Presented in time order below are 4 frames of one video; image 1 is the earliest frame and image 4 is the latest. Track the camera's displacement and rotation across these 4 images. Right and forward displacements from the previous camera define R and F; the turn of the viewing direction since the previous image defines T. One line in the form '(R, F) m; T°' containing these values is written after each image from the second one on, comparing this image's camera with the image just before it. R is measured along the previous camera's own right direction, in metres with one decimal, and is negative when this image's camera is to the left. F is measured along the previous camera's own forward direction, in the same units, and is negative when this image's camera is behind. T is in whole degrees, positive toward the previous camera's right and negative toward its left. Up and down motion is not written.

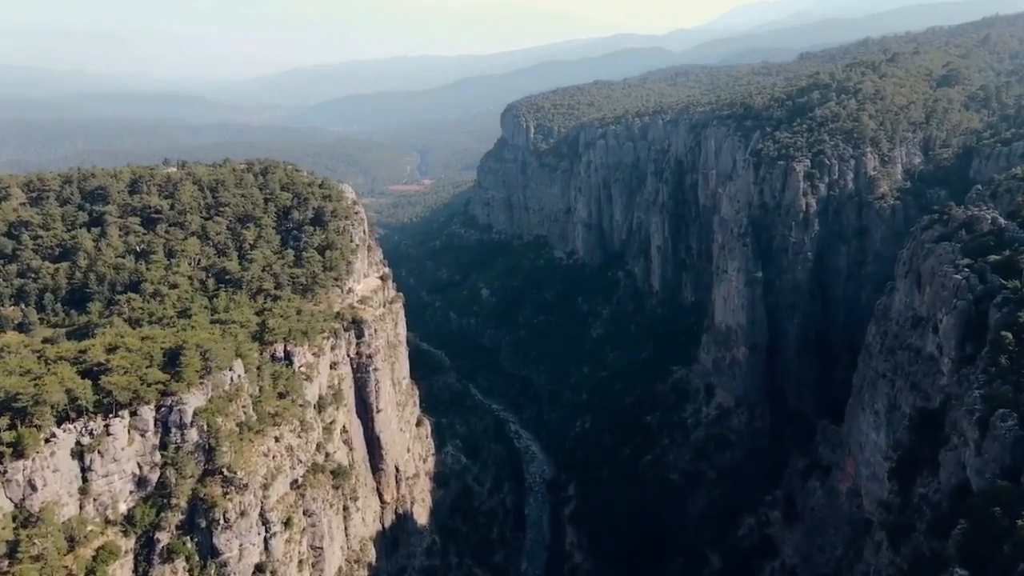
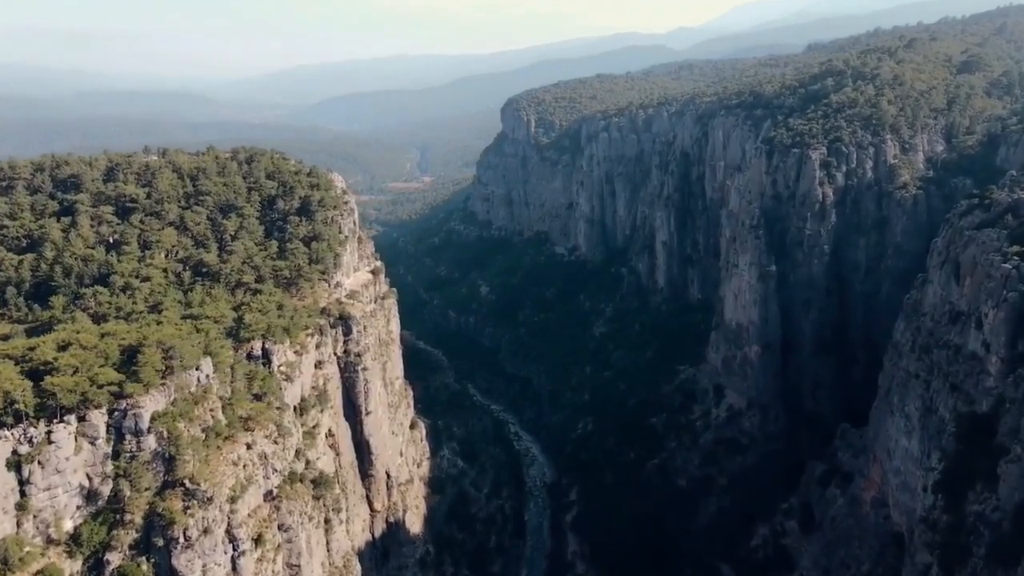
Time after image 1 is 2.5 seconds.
(+0.1, +3.4) m; 0°
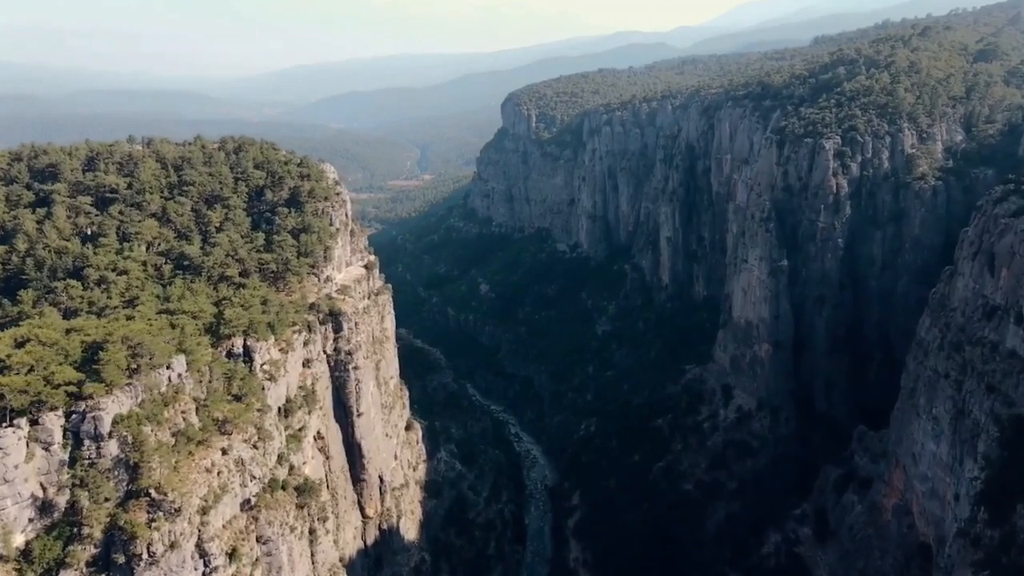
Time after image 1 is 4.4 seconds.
(+0.1, +2.5) m; 0°
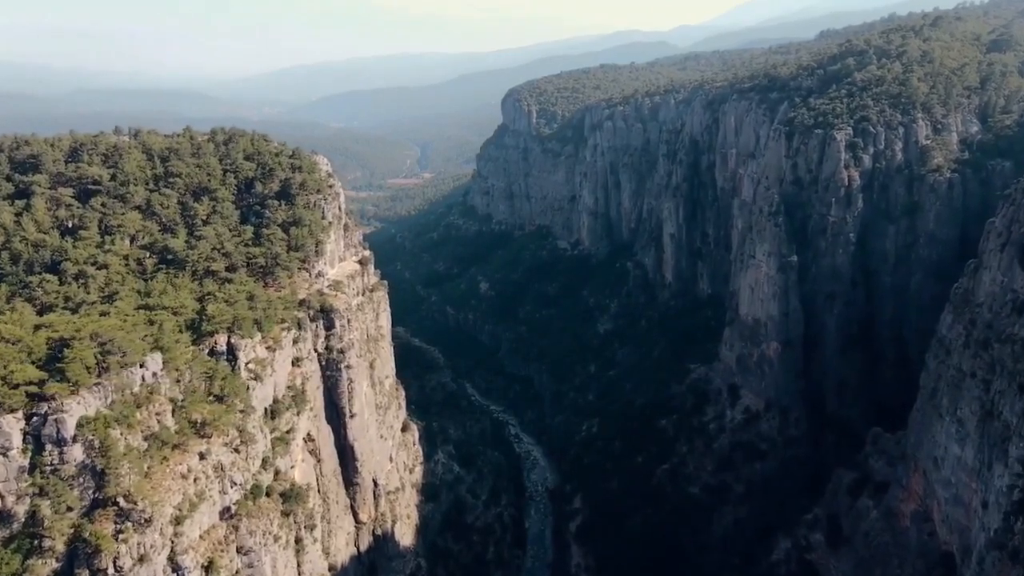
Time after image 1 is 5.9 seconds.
(+0.1, +1.9) m; 0°
